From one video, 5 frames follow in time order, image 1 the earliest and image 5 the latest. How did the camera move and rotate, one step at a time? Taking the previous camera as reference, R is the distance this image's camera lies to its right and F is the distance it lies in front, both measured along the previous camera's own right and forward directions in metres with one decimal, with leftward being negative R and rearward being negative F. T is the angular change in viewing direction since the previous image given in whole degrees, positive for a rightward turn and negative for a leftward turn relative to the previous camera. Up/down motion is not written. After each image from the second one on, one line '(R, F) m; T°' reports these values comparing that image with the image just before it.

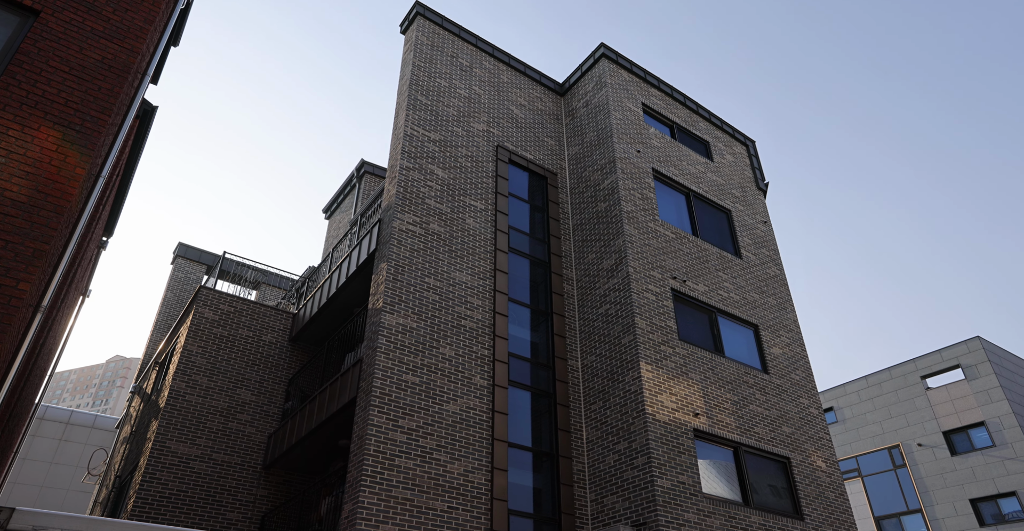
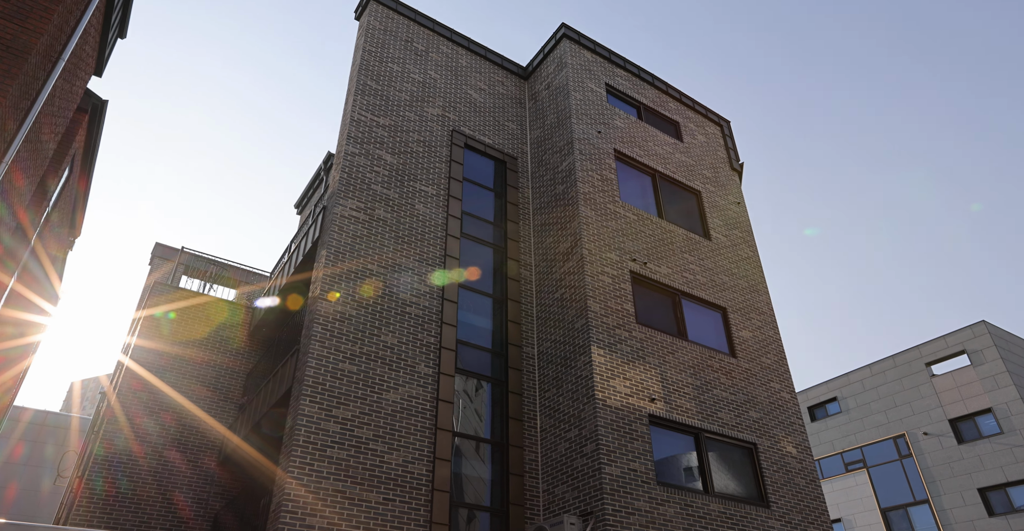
(+1.4, +0.5) m; -2°
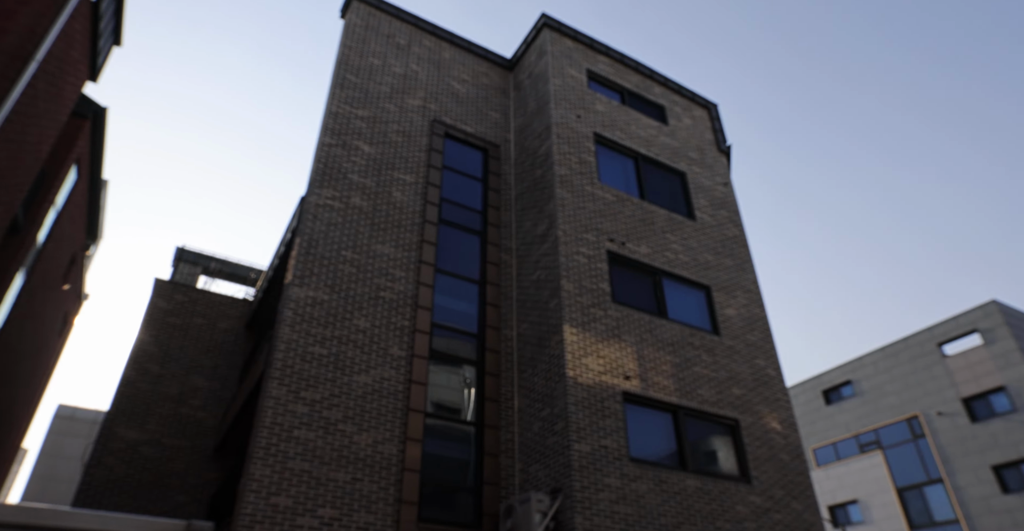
(+1.3, -0.2) m; -3°
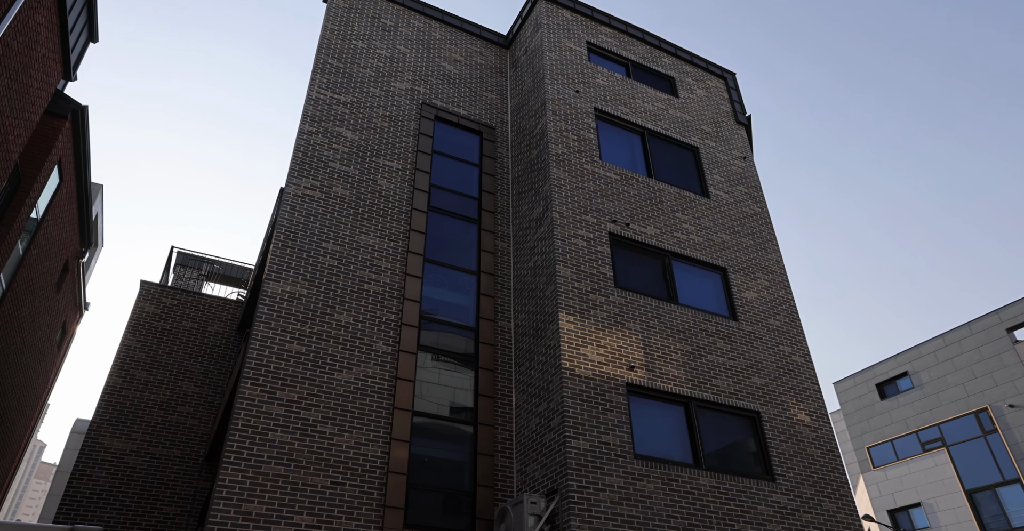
(+0.9, +1.1) m; -3°
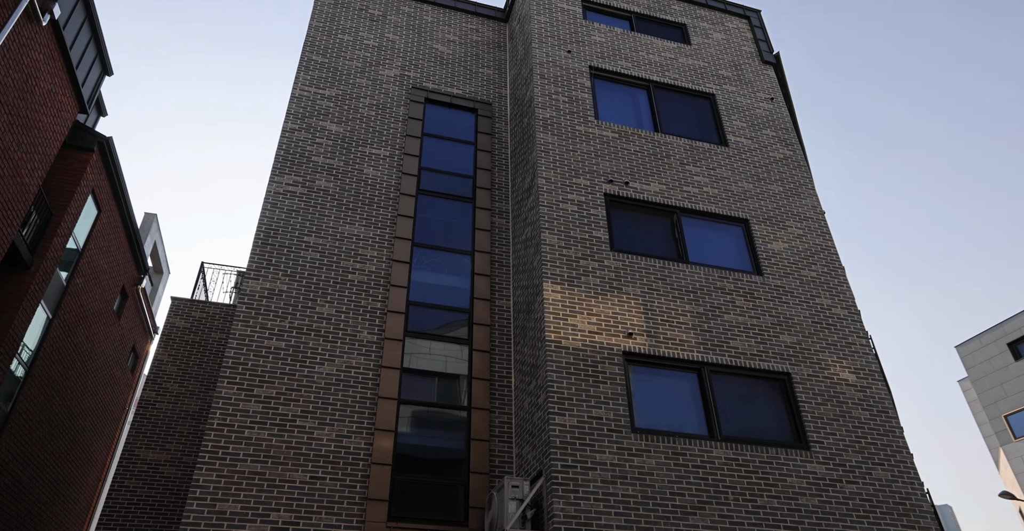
(+2.2, +1.0) m; -9°
